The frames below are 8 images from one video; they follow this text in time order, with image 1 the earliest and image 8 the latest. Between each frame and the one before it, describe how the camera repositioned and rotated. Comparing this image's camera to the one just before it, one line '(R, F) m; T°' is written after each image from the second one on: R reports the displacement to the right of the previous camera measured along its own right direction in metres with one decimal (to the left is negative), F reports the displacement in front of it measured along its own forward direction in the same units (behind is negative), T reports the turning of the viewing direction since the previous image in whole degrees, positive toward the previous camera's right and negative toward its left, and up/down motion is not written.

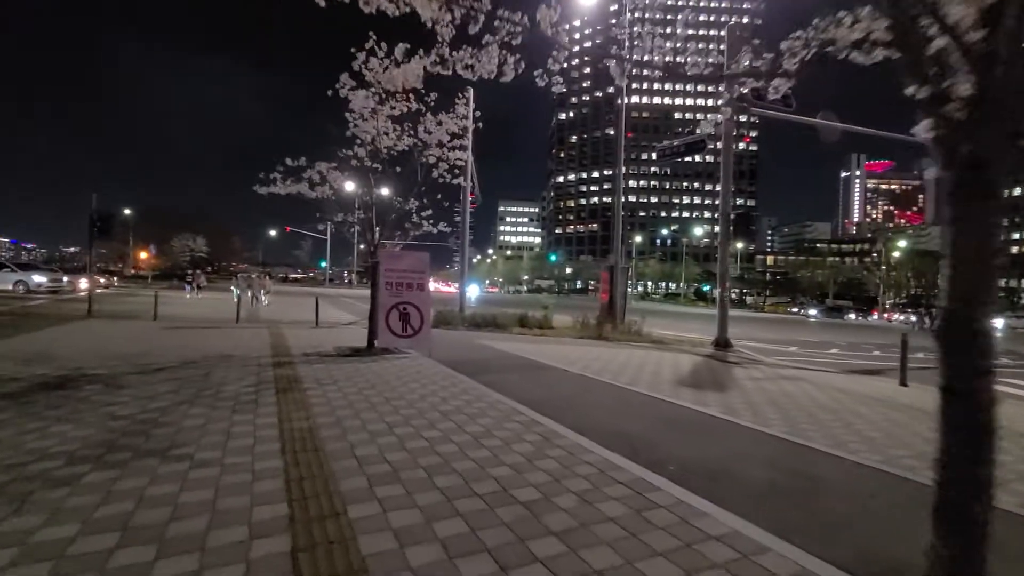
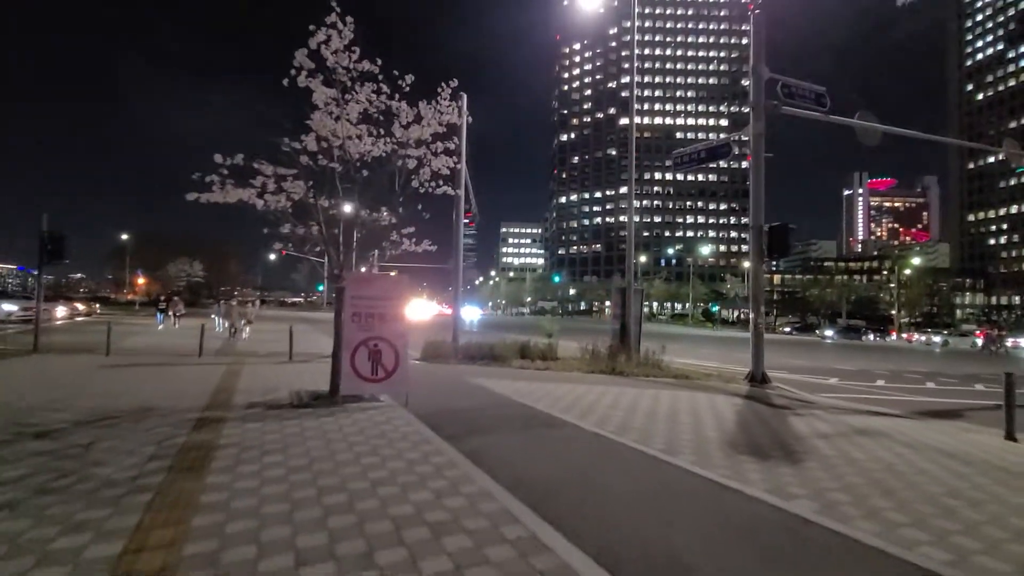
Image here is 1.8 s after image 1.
(+0.2, +2.4) m; 0°
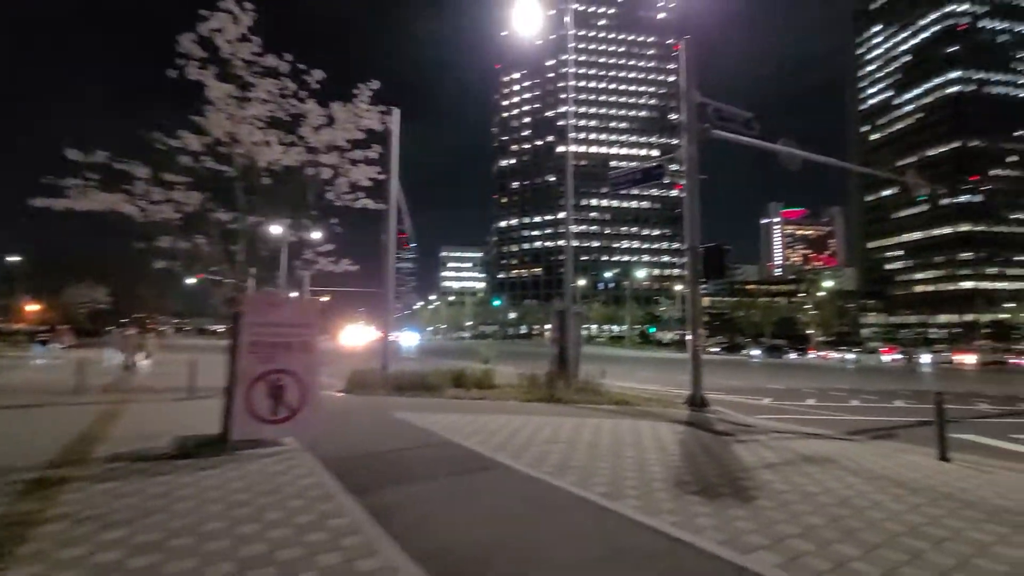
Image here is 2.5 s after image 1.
(+0.3, +0.9) m; +7°
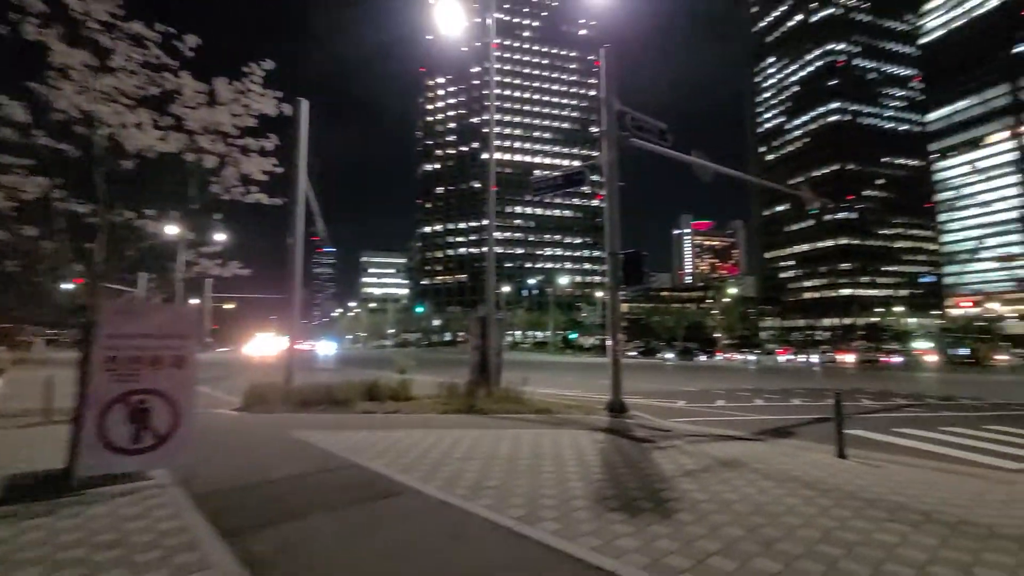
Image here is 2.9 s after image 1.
(+0.2, +0.6) m; +9°
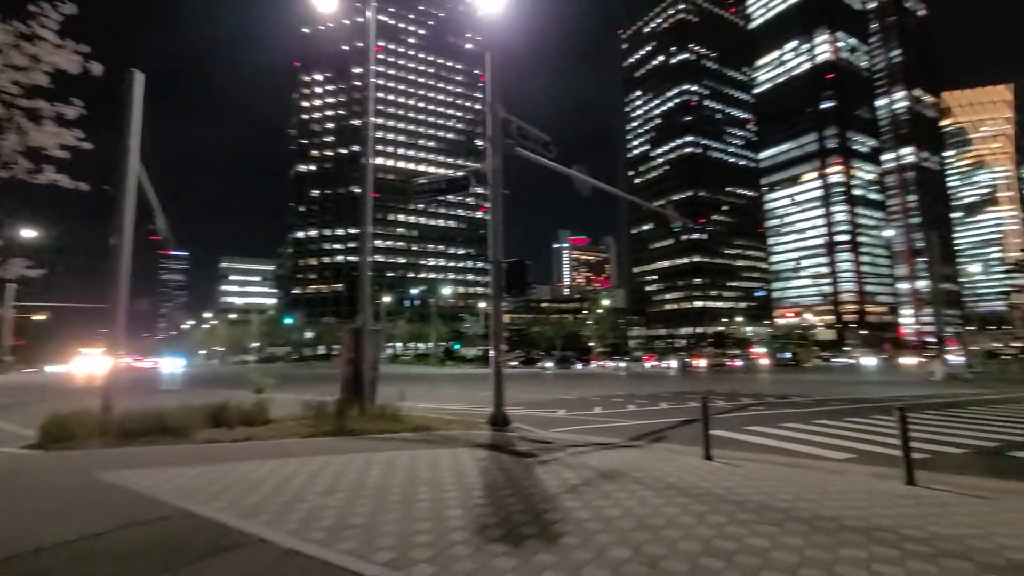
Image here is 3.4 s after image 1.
(+0.1, +0.7) m; +14°
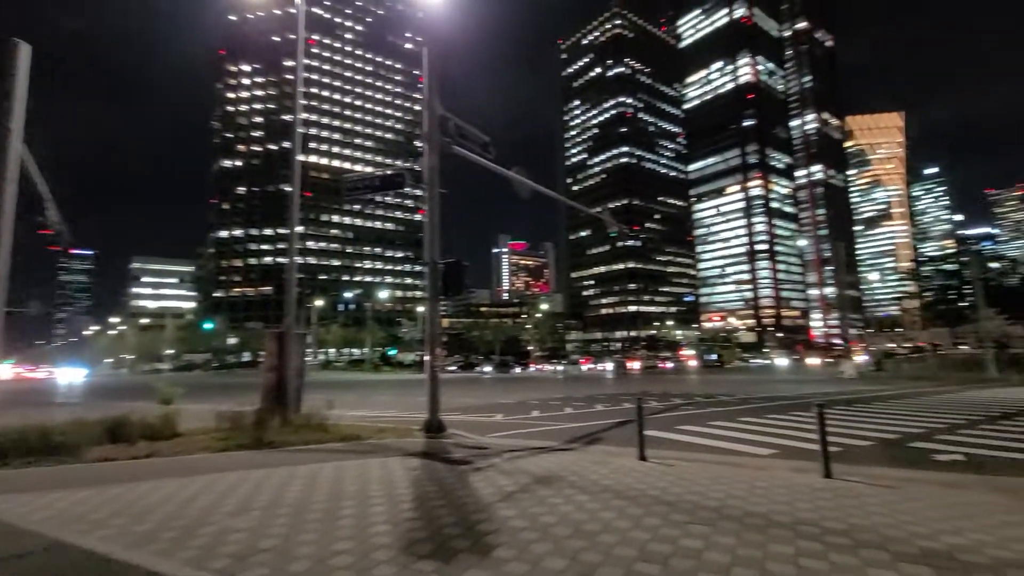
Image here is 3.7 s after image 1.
(+0.1, +0.3) m; +7°
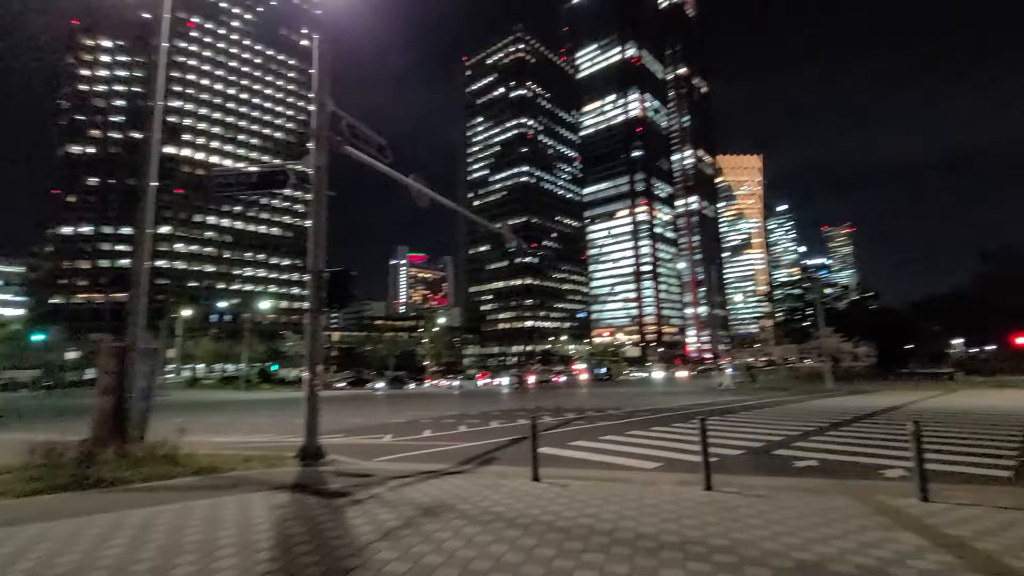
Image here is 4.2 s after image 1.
(+0.1, +0.5) m; +12°
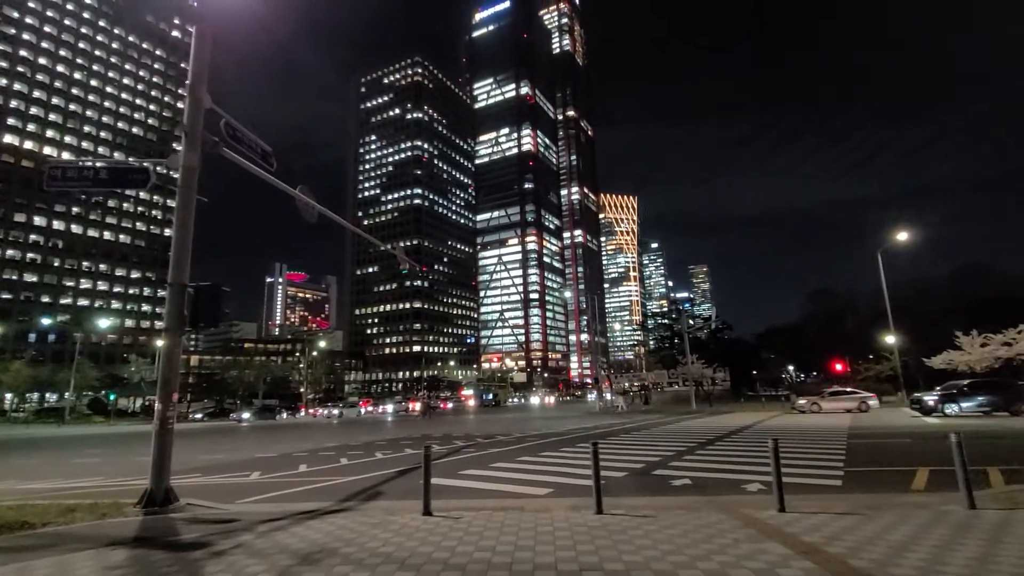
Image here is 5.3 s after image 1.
(-0.2, +0.2) m; +13°
